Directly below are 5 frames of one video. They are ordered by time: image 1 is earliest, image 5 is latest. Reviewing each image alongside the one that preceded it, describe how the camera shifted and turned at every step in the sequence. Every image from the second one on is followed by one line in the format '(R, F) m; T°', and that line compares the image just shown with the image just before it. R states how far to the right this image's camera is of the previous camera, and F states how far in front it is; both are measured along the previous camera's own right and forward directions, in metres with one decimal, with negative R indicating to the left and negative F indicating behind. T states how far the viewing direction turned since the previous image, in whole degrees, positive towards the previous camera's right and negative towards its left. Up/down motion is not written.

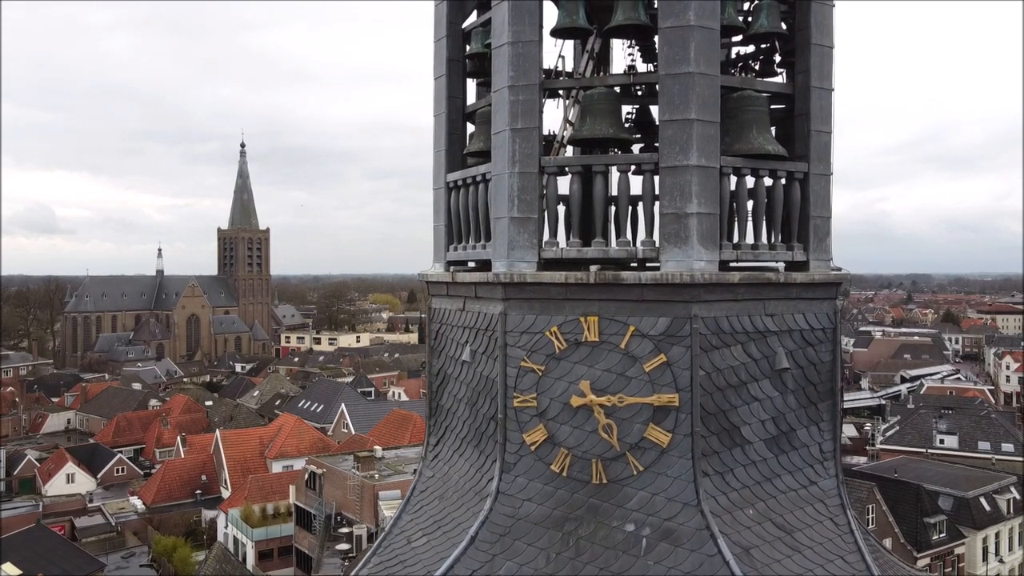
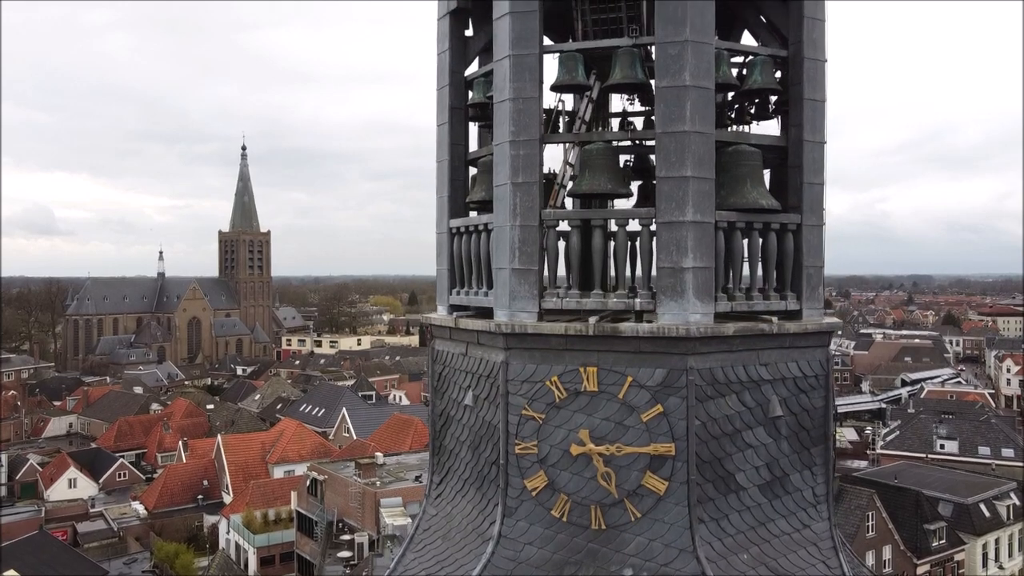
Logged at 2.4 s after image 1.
(0.0, -0.1) m; 0°
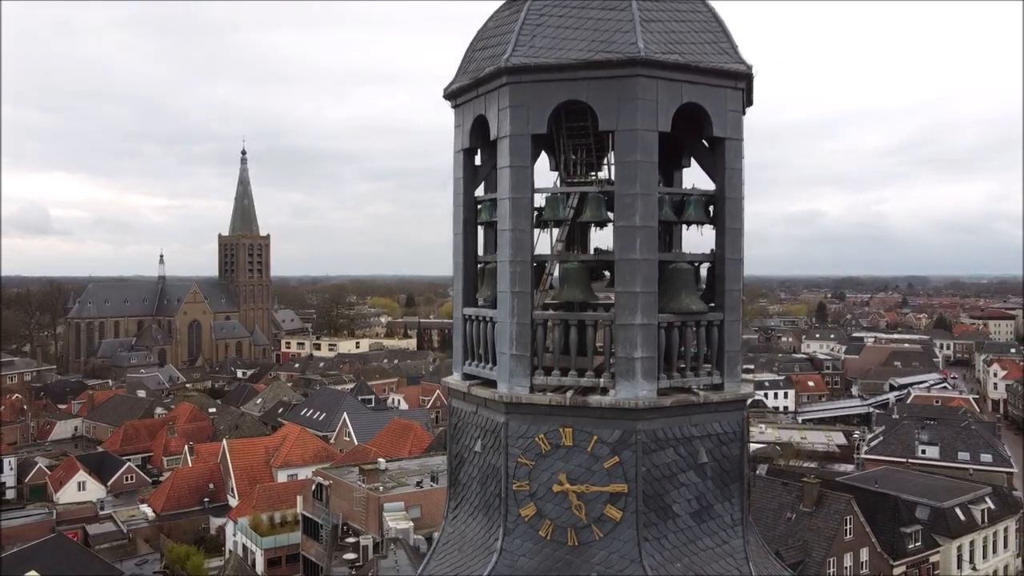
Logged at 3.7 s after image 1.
(0.0, -1.0) m; 0°
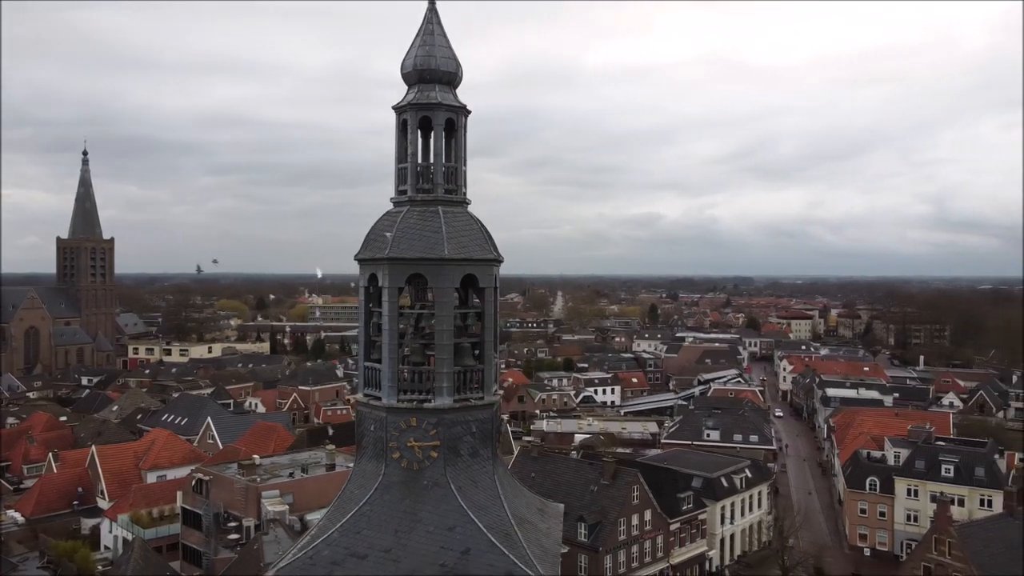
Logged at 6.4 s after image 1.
(-0.3, -4.9) m; +11°
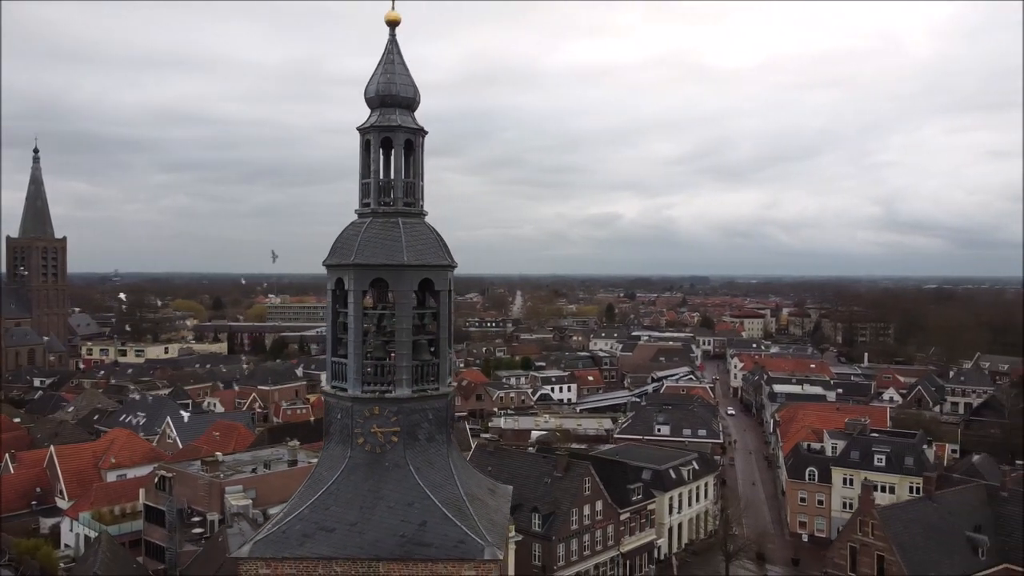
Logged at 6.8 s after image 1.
(+0.1, -1.1) m; +3°
